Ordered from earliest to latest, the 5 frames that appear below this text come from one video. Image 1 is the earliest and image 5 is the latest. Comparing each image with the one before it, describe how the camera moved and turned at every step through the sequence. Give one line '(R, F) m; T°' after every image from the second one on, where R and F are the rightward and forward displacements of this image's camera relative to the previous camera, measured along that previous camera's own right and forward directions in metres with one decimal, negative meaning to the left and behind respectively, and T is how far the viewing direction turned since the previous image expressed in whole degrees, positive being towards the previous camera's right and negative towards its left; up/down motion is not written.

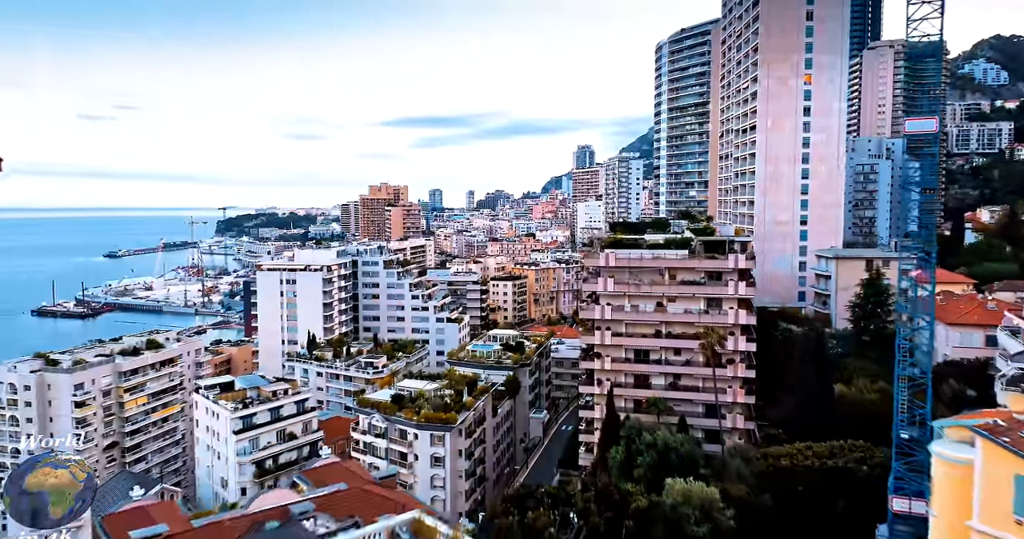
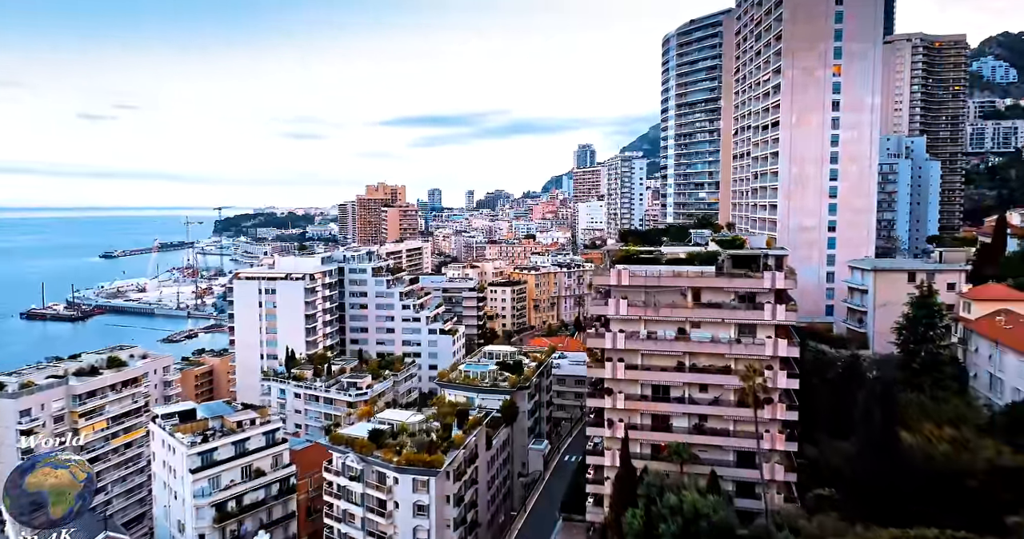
(+0.2, +3.9) m; 0°
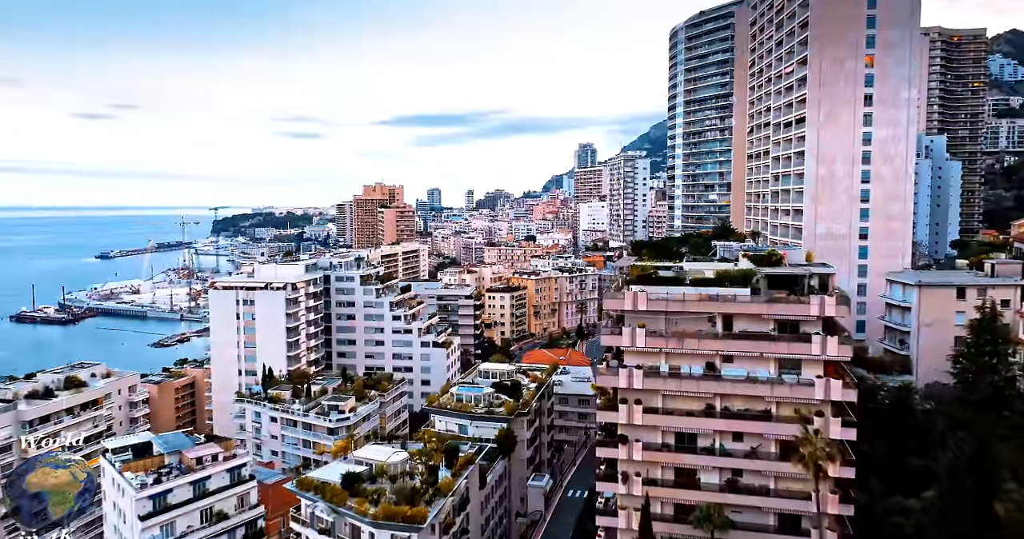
(+0.2, +3.5) m; 0°
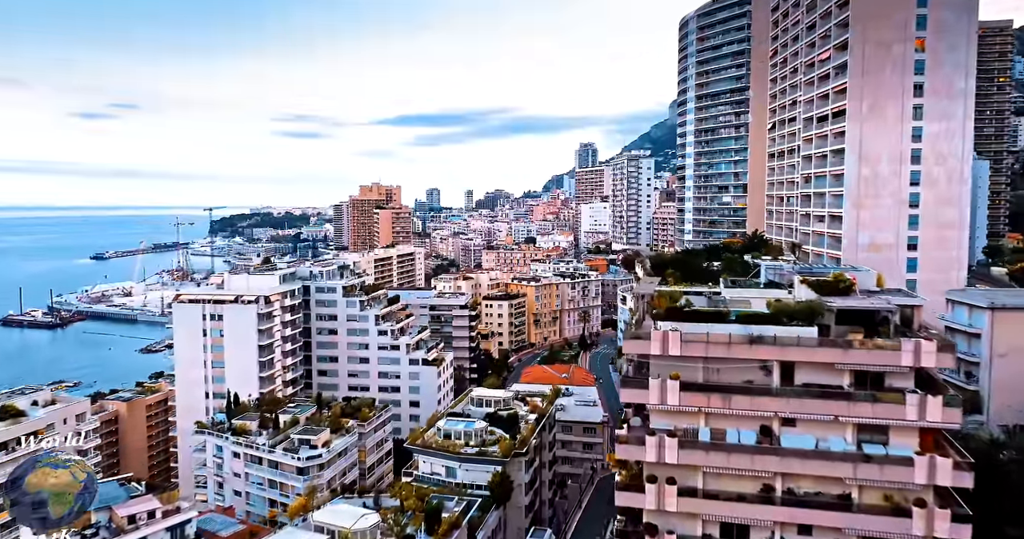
(+0.2, +4.3) m; 0°
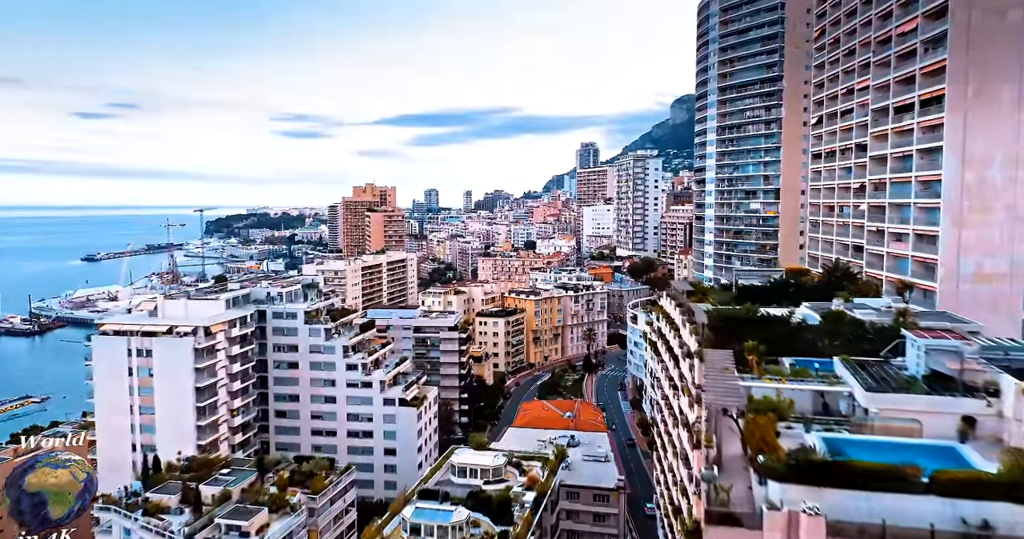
(+0.4, +7.0) m; 0°
